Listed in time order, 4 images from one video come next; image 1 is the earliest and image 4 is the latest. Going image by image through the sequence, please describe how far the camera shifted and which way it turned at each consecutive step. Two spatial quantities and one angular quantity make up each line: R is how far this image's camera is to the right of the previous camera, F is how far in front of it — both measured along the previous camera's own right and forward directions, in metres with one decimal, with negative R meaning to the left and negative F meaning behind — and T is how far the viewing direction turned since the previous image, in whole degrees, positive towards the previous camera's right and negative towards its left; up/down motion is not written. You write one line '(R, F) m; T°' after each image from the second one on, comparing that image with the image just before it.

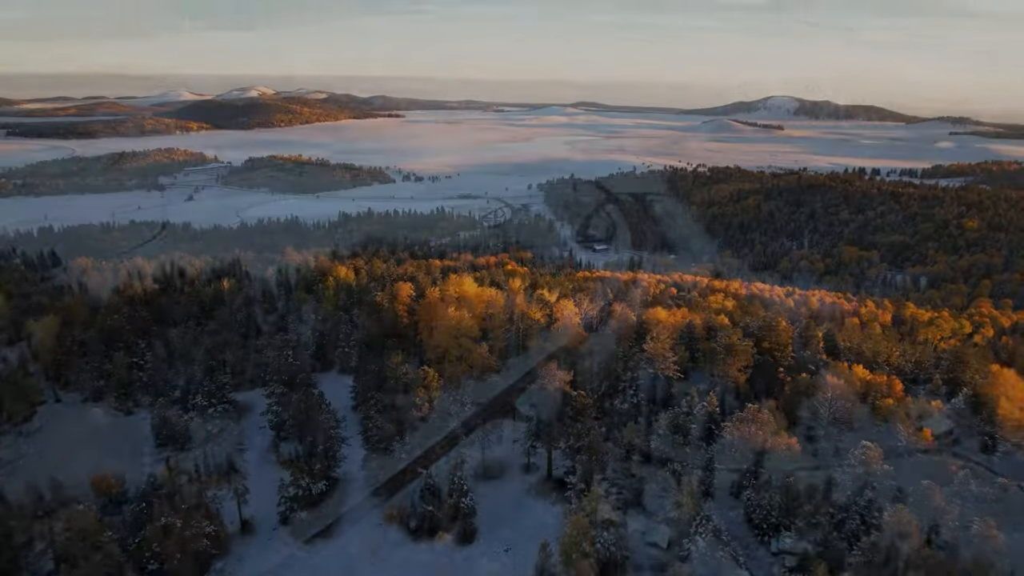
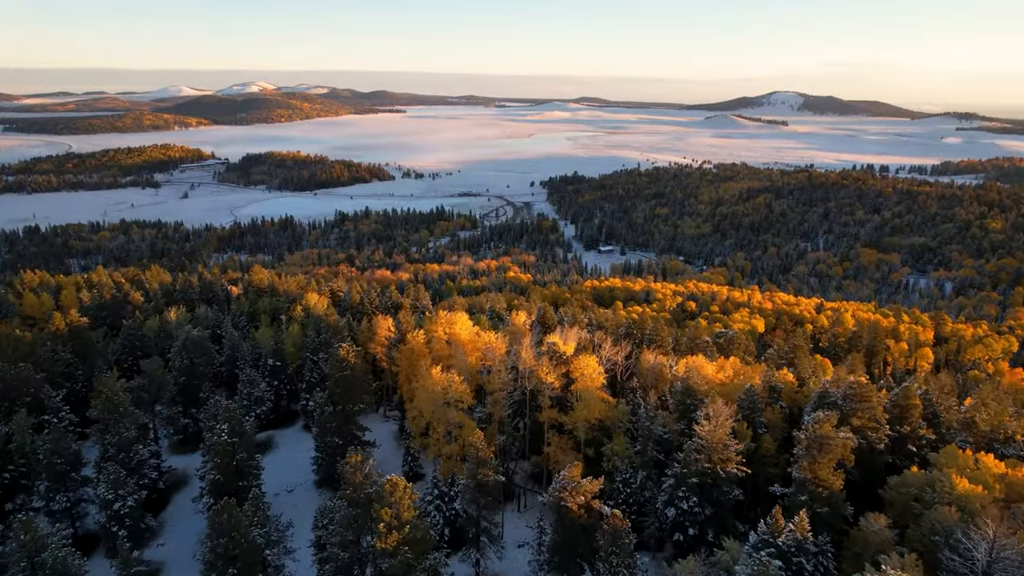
(-0.1, +7.4) m; 0°
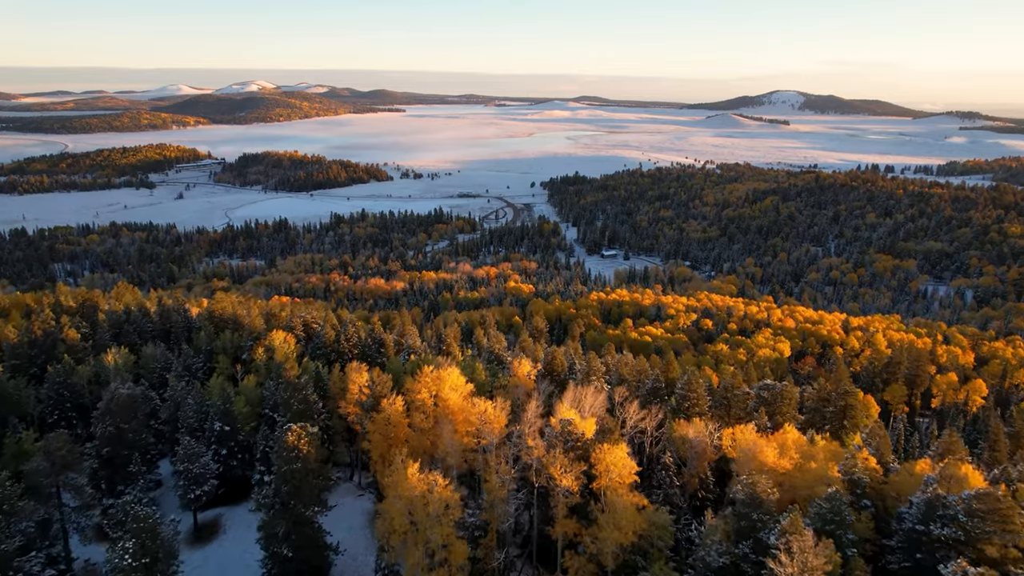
(-0.1, +6.0) m; 0°
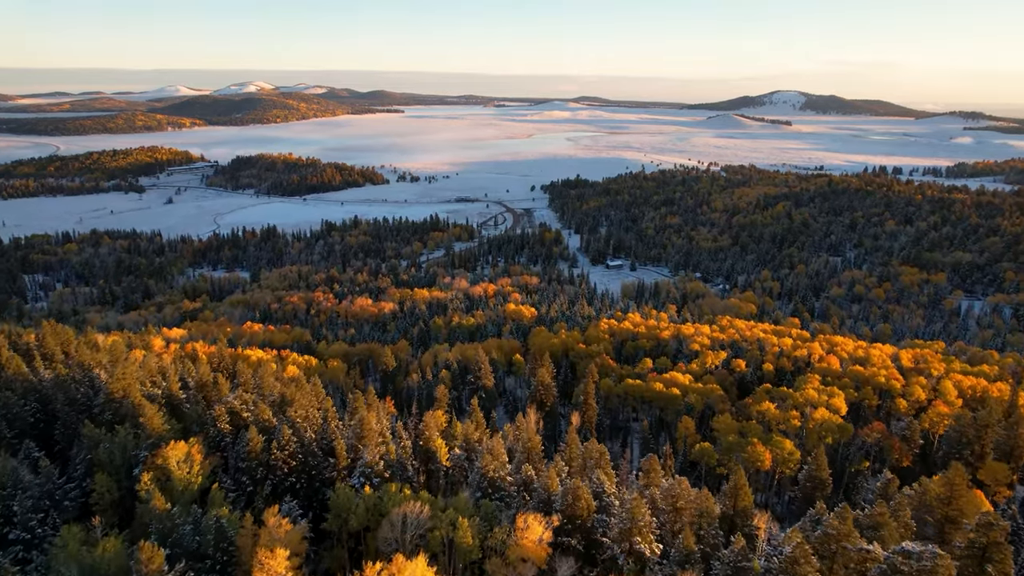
(0.0, +10.1) m; 0°
